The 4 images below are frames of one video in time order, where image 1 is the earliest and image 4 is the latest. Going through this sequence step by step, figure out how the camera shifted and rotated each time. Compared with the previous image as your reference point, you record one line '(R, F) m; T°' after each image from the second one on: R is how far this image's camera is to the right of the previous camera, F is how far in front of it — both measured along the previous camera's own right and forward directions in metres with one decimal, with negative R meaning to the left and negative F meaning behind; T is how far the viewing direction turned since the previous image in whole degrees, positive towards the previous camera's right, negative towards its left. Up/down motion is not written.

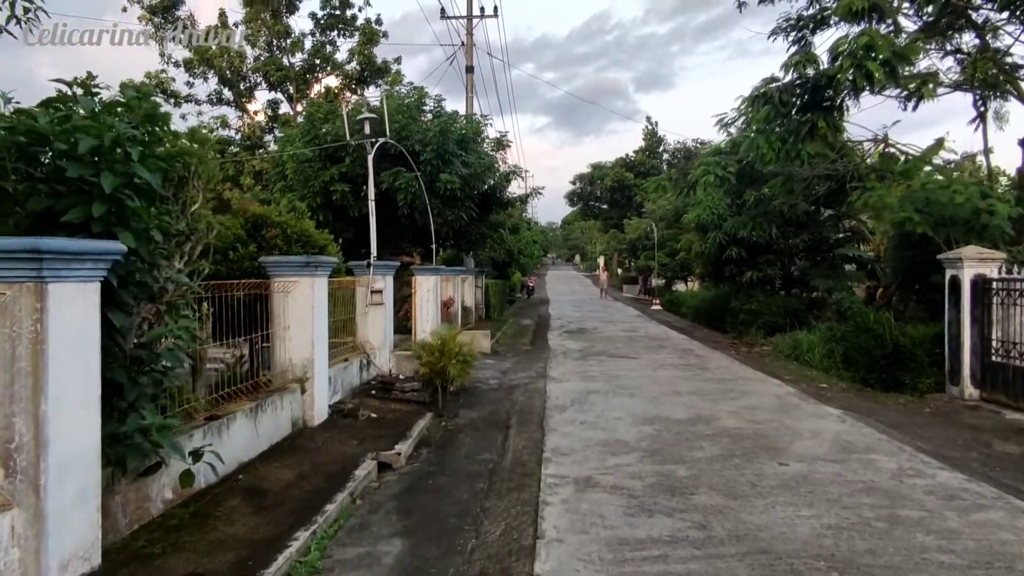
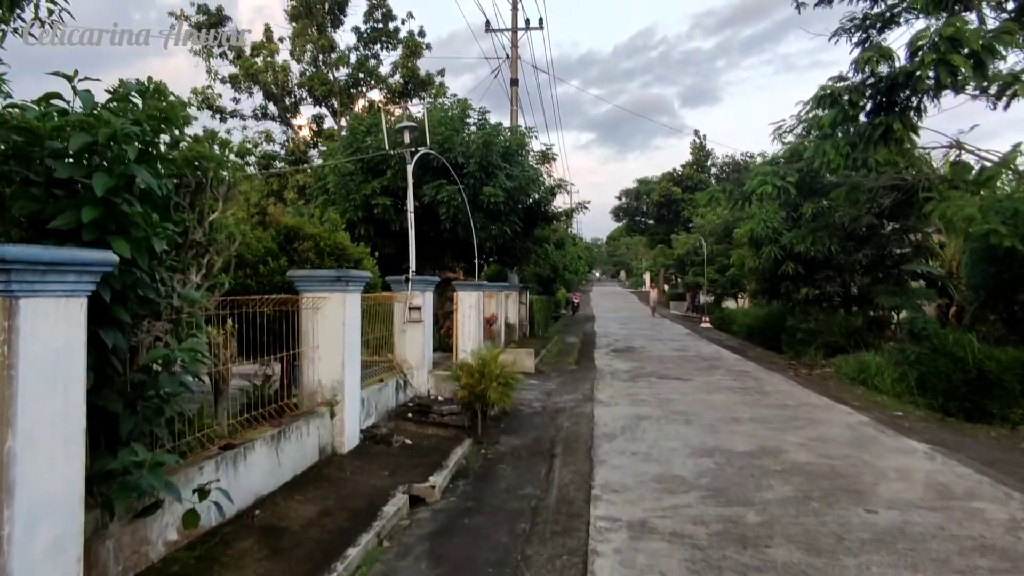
(0.0, +0.6) m; -3°
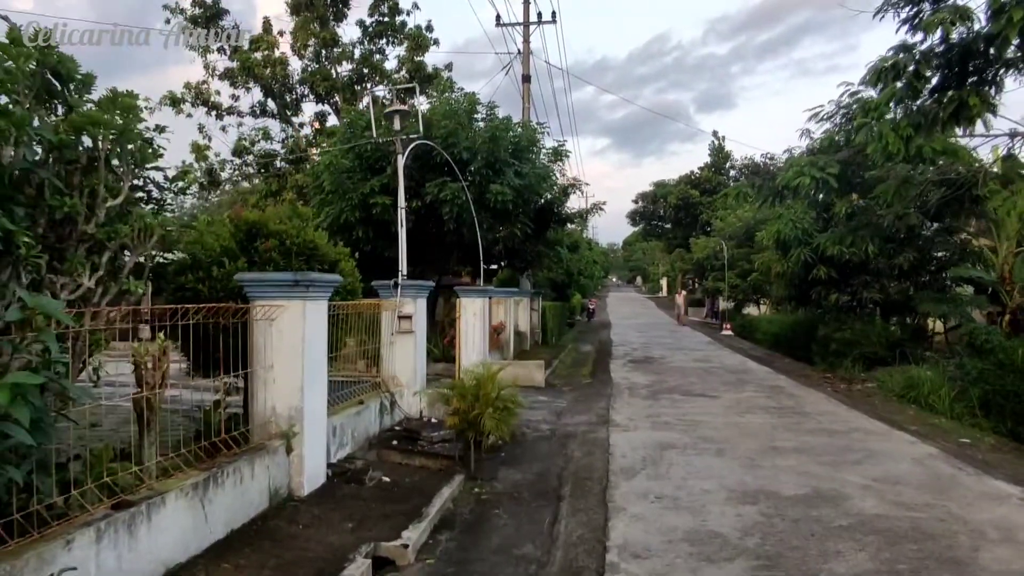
(+0.1, +1.2) m; -1°
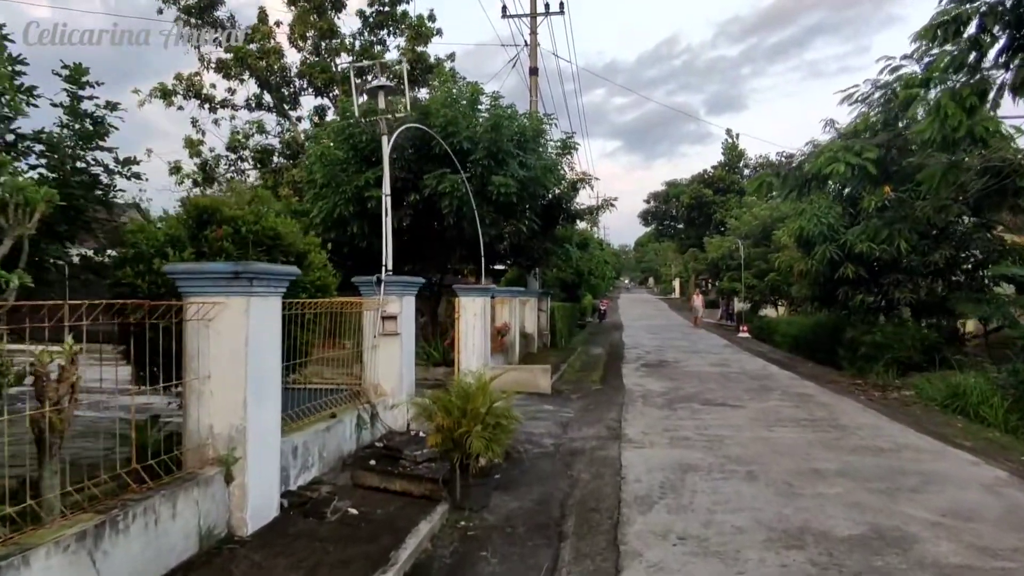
(+0.1, +1.0) m; -1°
